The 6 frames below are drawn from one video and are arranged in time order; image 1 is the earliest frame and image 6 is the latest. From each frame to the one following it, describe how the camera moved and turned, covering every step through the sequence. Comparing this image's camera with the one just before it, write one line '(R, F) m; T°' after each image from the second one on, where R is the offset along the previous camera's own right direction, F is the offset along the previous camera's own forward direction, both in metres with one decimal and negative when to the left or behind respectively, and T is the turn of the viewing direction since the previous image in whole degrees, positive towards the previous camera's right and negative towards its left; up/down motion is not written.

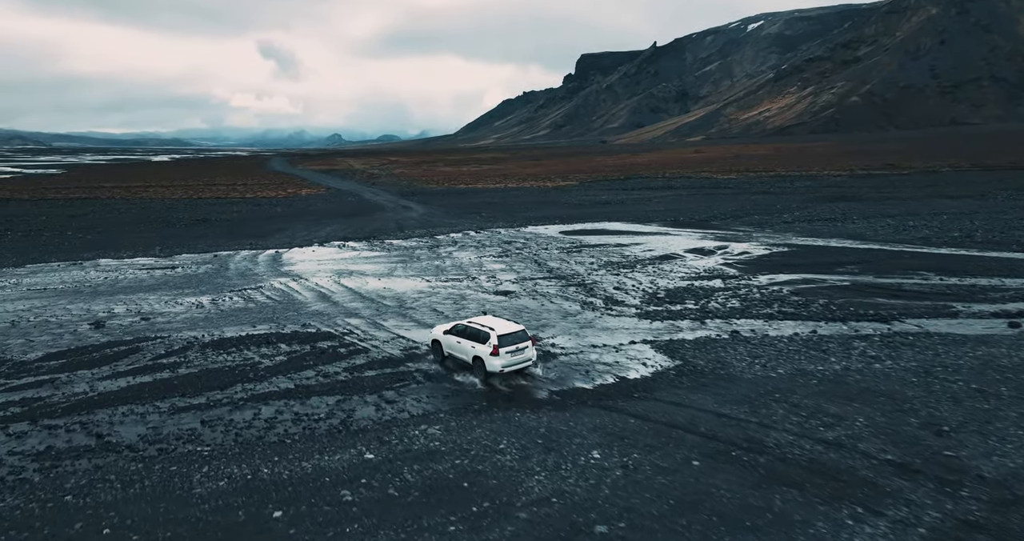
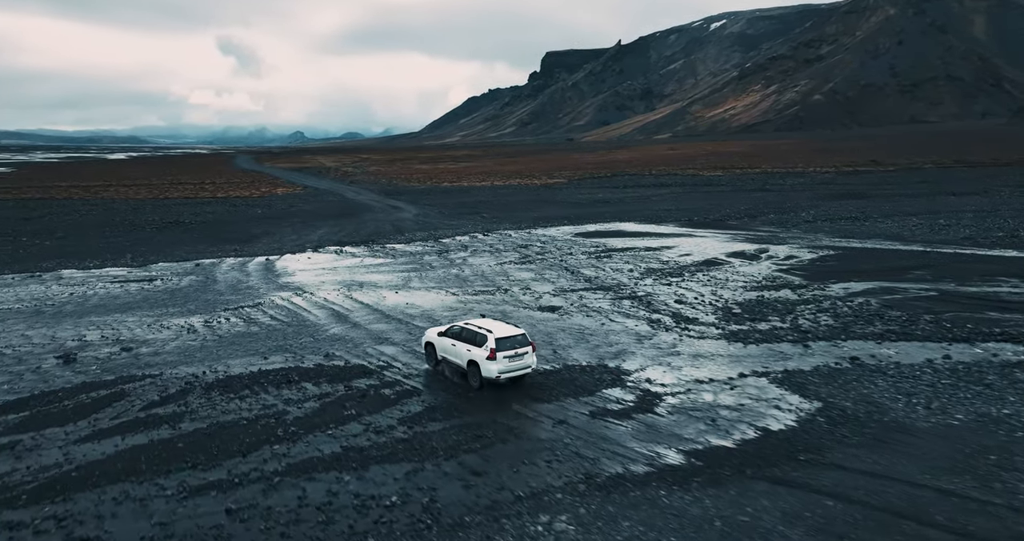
(-3.5, +5.1) m; +3°
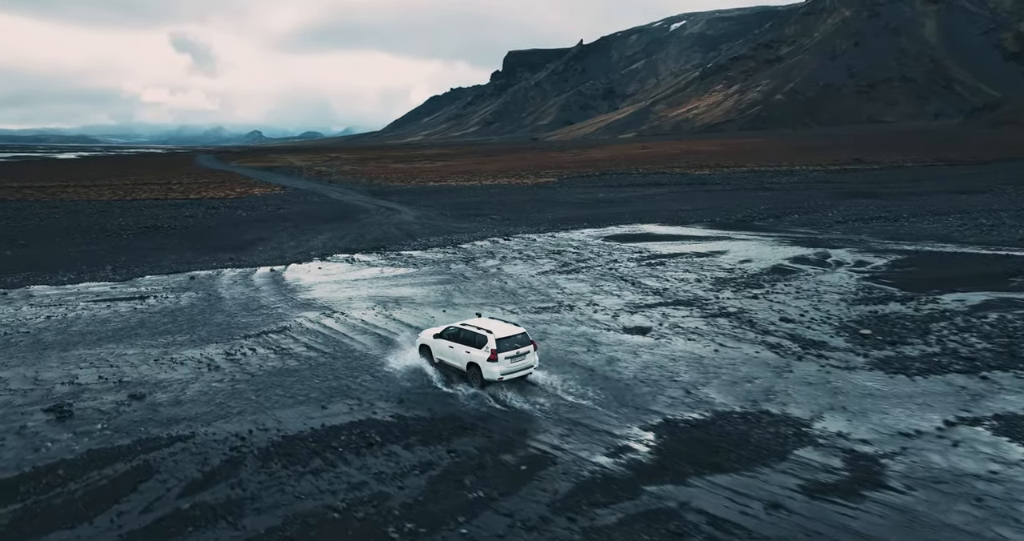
(-4.3, +5.1) m; +3°
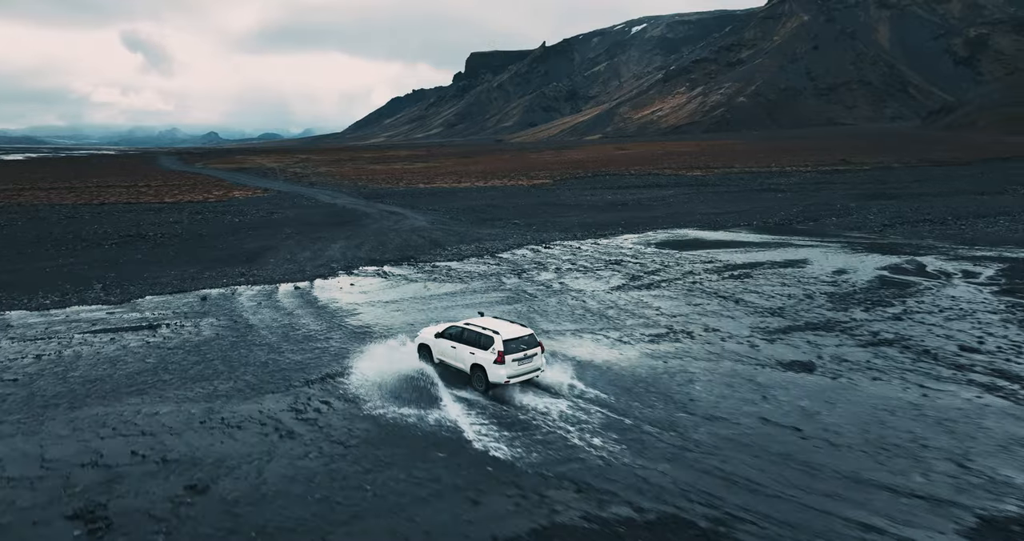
(-5.0, +5.5) m; +3°
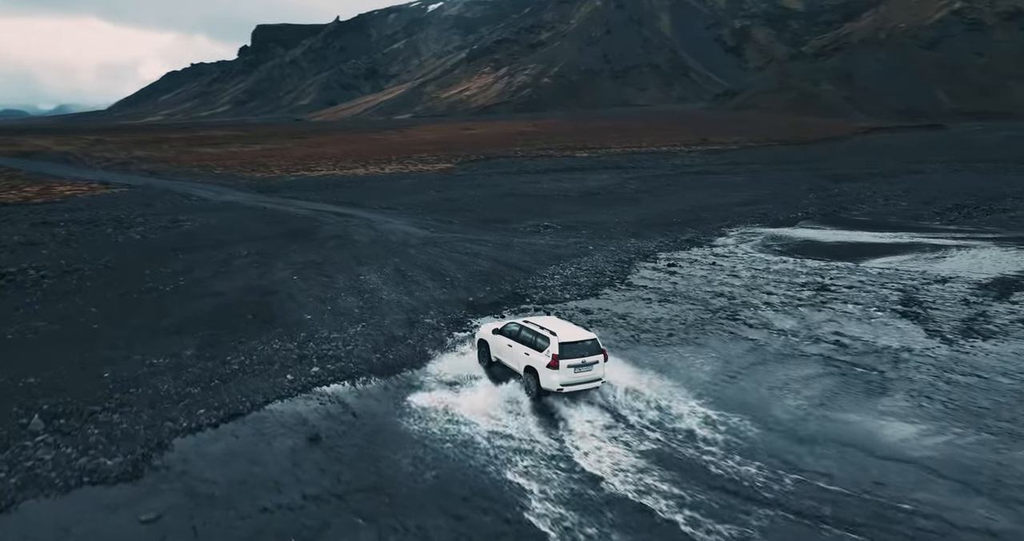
(-13.7, +15.8) m; +16°
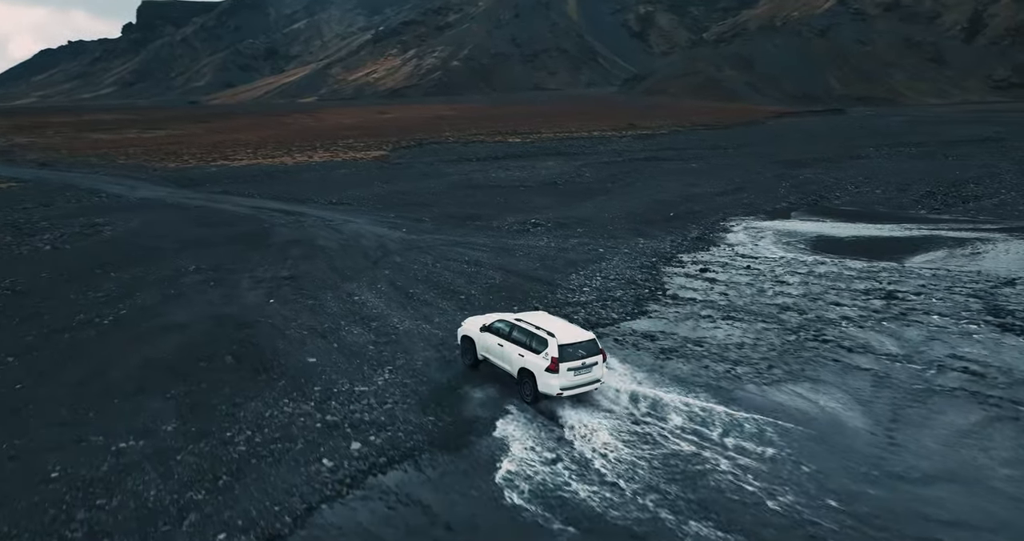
(-4.0, +5.0) m; +7°
